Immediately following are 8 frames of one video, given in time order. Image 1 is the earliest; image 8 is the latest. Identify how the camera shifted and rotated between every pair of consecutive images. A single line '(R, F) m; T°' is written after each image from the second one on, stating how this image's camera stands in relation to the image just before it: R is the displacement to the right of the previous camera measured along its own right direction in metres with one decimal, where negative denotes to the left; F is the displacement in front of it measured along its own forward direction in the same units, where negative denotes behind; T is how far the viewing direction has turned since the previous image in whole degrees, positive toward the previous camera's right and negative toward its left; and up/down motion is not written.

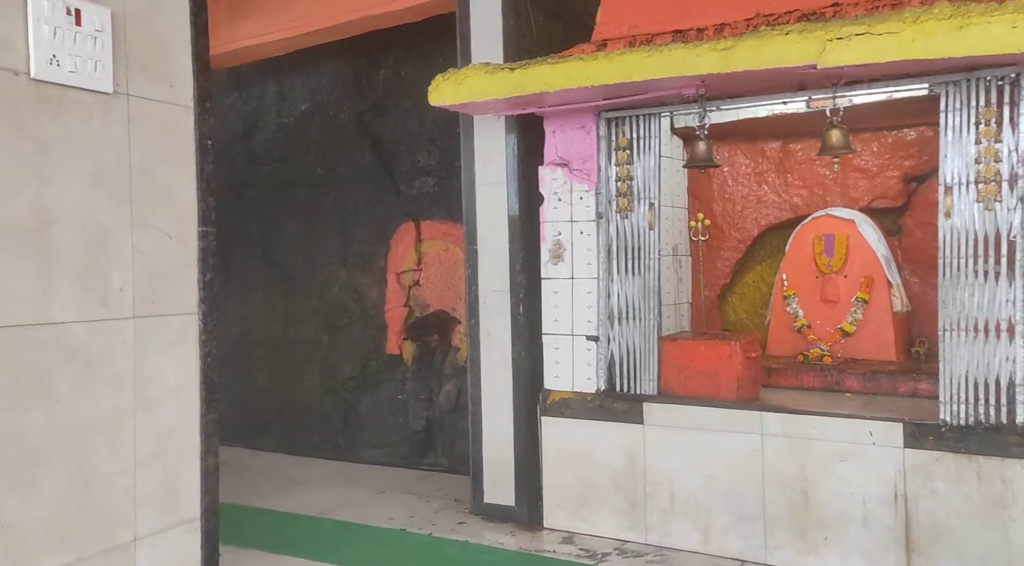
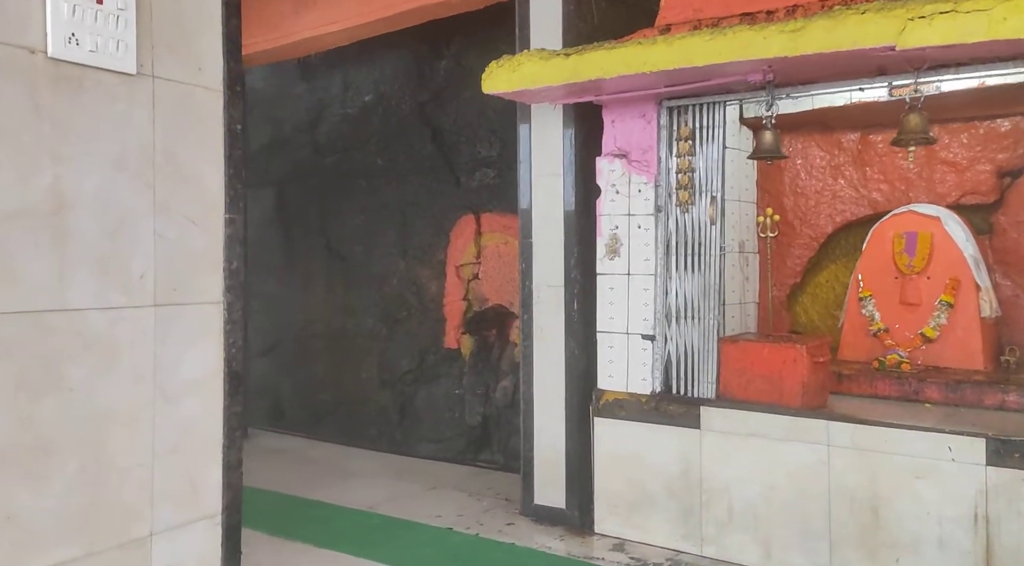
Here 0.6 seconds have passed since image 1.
(+0.1, +0.1) m; -5°
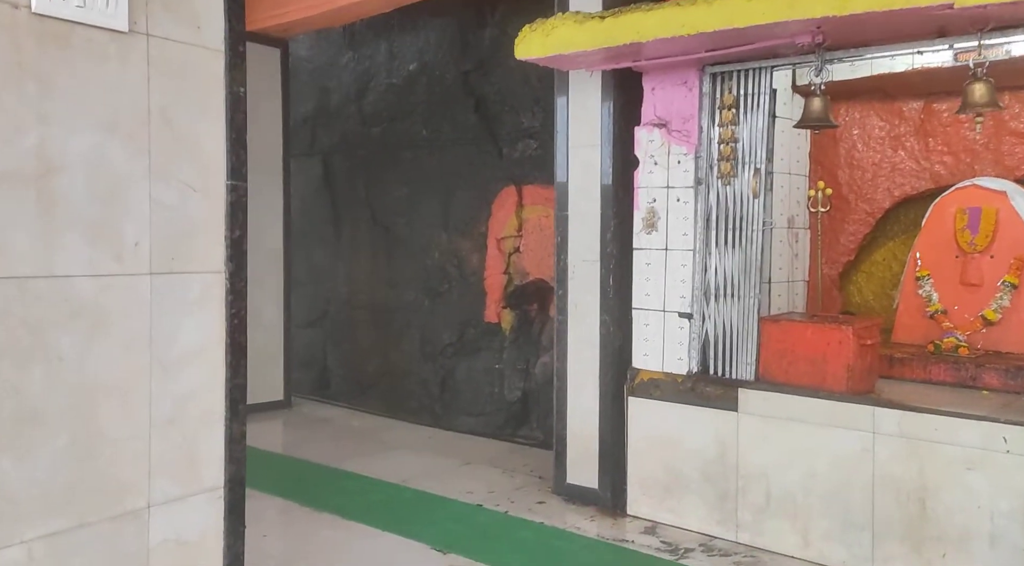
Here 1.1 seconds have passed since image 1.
(+0.1, +0.1) m; -4°
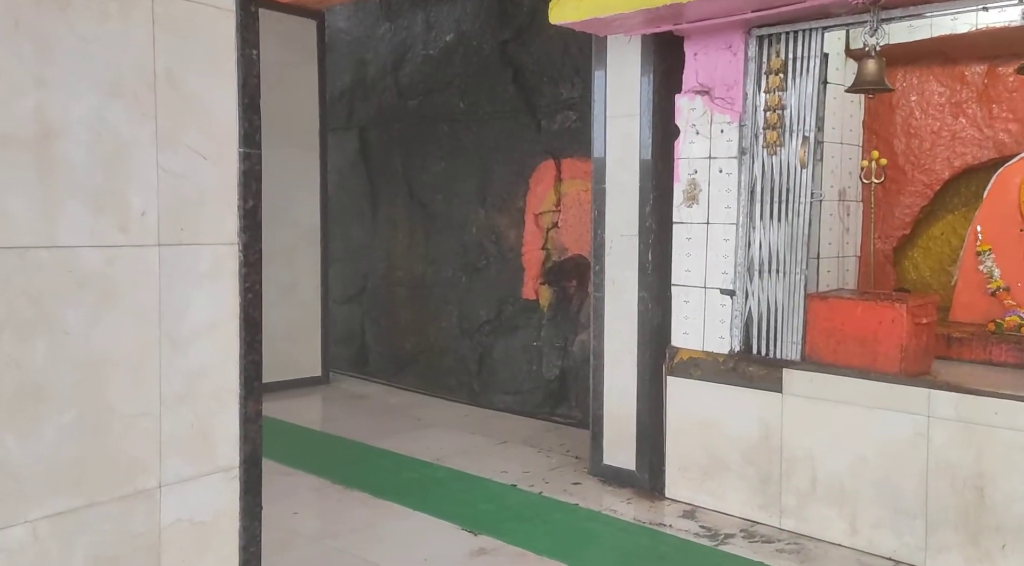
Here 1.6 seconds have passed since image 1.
(0.0, +0.1) m; -3°
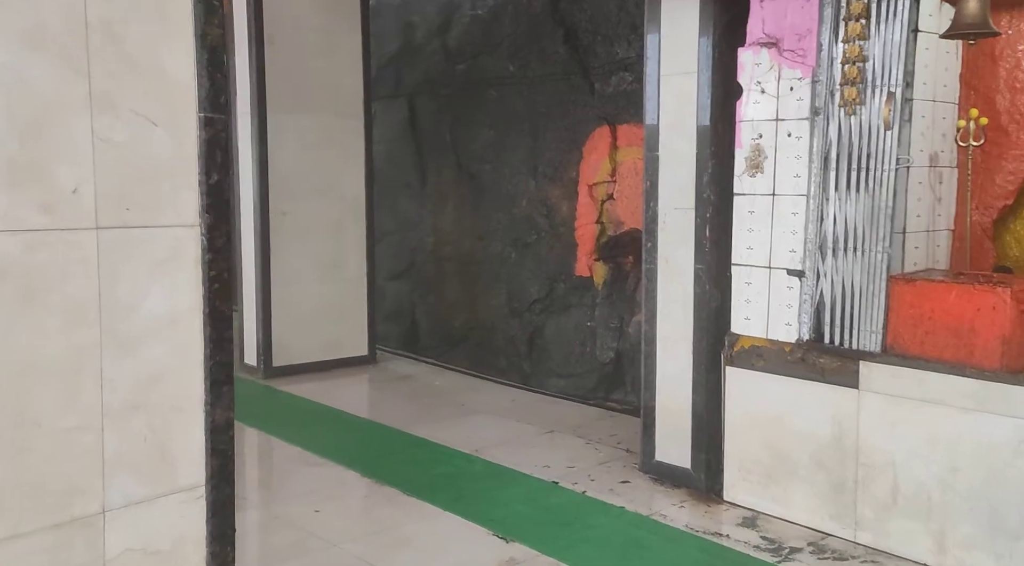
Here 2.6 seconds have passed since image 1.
(+0.1, +0.4) m; -5°
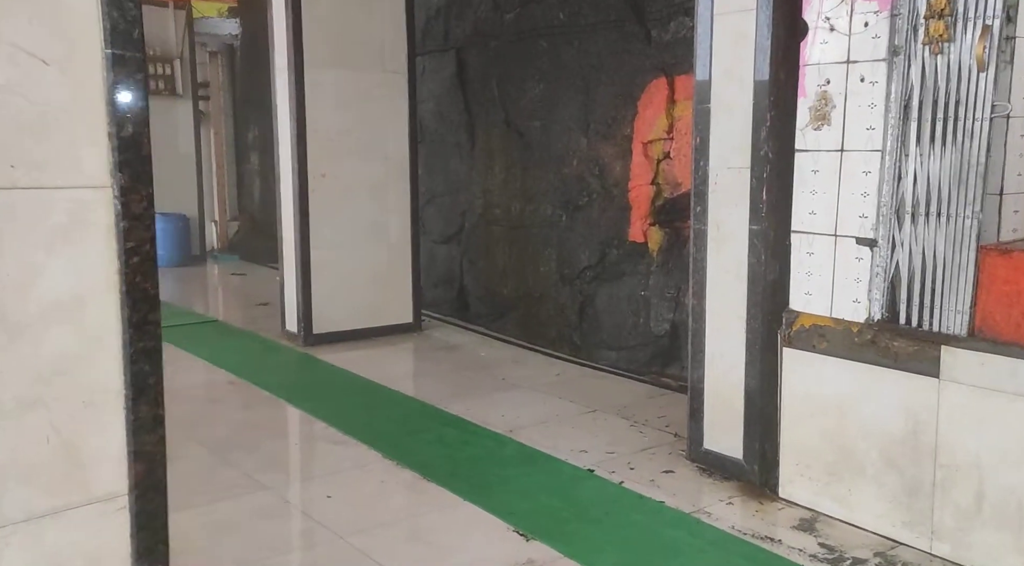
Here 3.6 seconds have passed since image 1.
(+0.2, +0.4) m; -5°
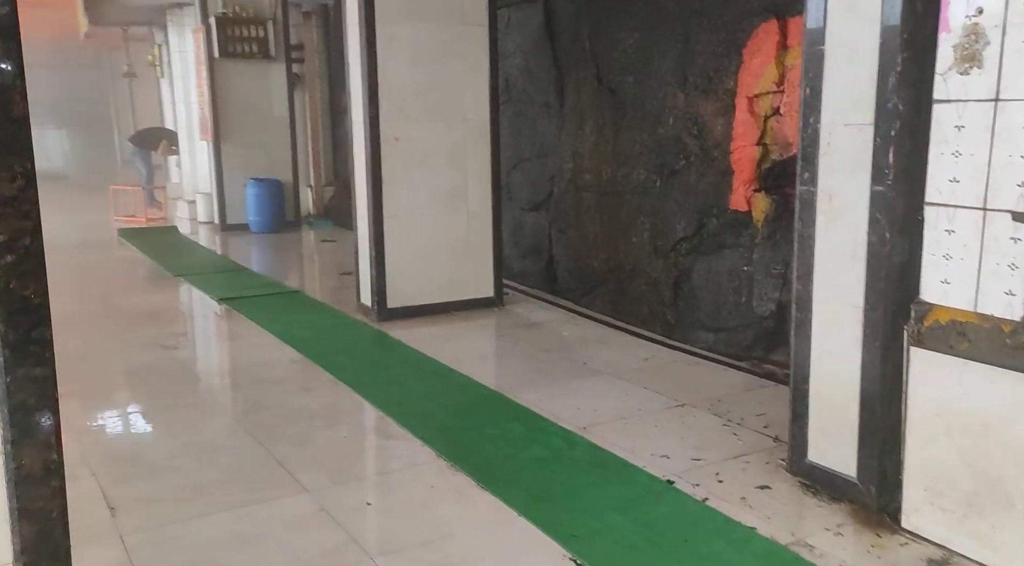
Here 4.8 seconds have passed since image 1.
(+0.1, +0.5) m; -7°
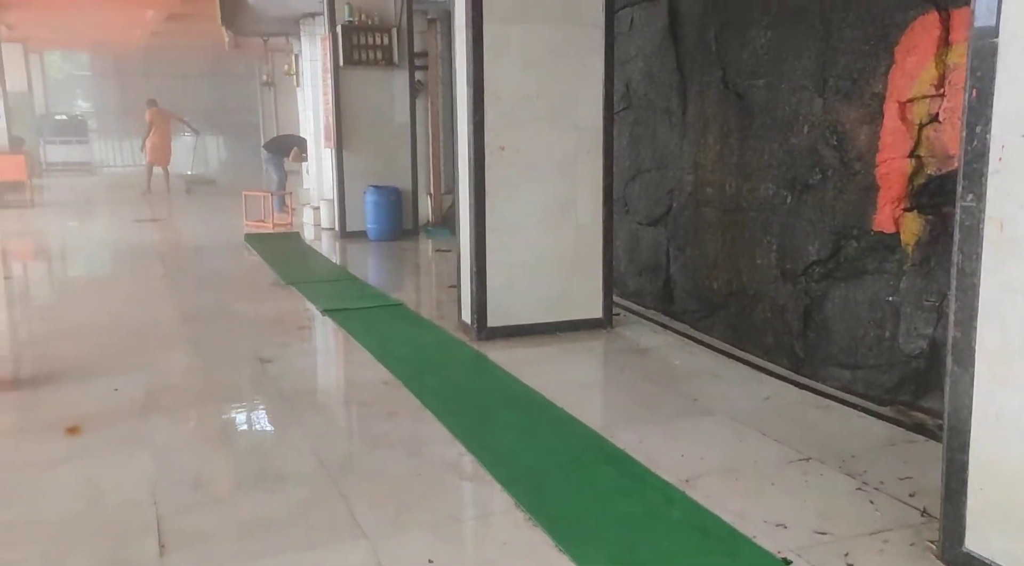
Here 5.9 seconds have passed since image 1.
(+0.1, +0.4) m; -8°
